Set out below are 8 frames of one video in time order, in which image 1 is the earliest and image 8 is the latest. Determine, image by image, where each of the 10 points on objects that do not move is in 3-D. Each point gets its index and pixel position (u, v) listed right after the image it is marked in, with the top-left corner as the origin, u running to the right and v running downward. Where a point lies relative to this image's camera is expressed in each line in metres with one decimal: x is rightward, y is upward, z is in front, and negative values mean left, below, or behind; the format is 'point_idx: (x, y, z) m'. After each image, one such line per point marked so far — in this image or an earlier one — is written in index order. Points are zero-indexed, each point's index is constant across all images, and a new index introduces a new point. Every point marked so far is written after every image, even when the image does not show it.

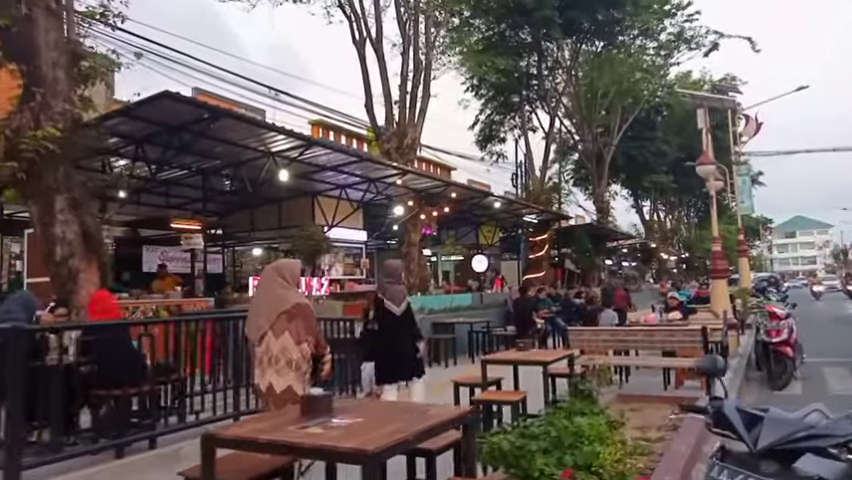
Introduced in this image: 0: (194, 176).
0: (-5.3, +1.4, +13.9) m
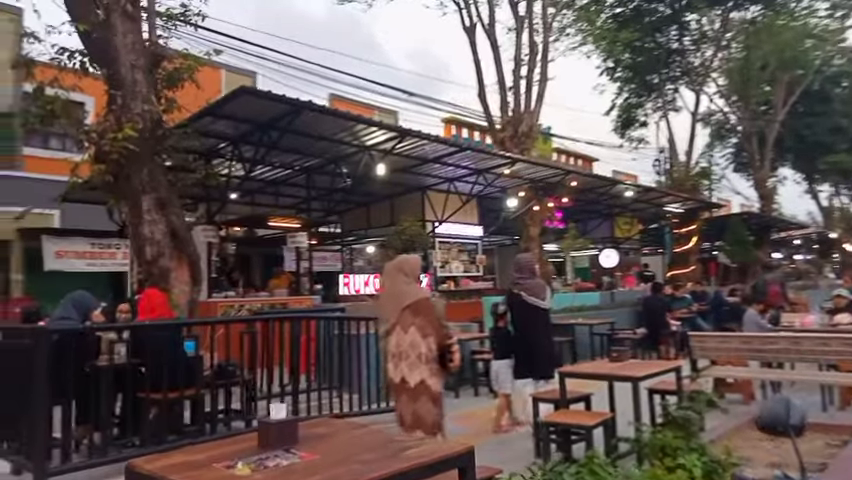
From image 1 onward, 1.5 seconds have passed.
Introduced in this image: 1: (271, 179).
0: (-2.9, +1.5, +13.9) m
1: (-3.5, +1.4, +13.9) m
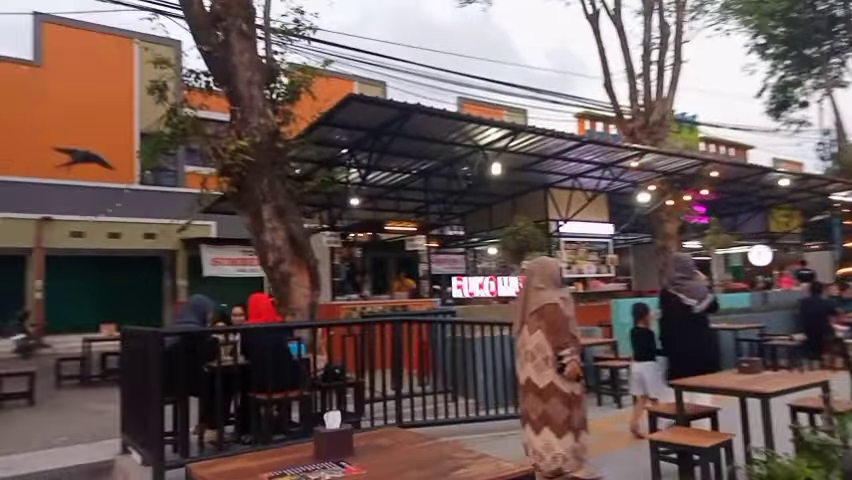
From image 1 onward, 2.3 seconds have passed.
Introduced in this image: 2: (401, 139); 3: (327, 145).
0: (-0.2, +1.4, +14.0) m
1: (-0.8, +1.3, +14.1) m
2: (-0.5, +1.9, +11.3) m
3: (-1.9, +1.8, +11.4) m
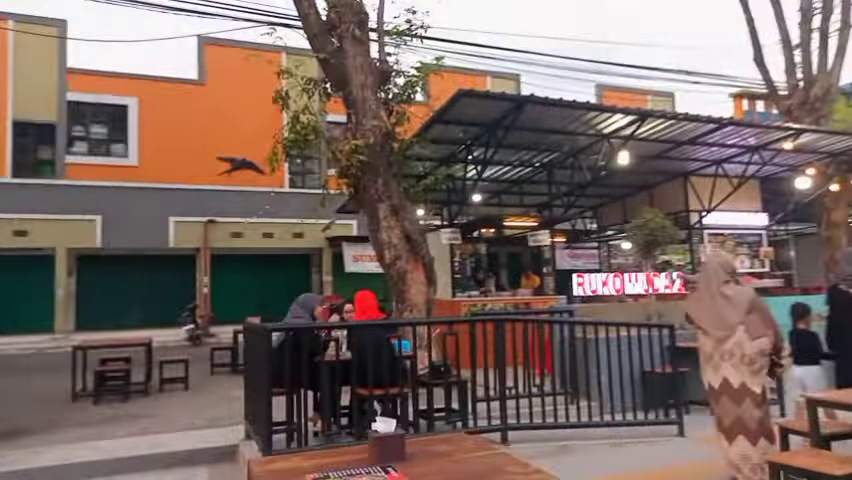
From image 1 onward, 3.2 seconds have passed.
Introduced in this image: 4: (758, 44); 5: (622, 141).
0: (+2.5, +1.5, +13.6) m
1: (+2.0, +1.4, +13.9) m
2: (+1.6, +2.0, +11.1) m
3: (+0.3, +1.8, +11.5) m
4: (+8.4, +5.0, +15.5) m
5: (+3.6, +1.9, +11.5) m
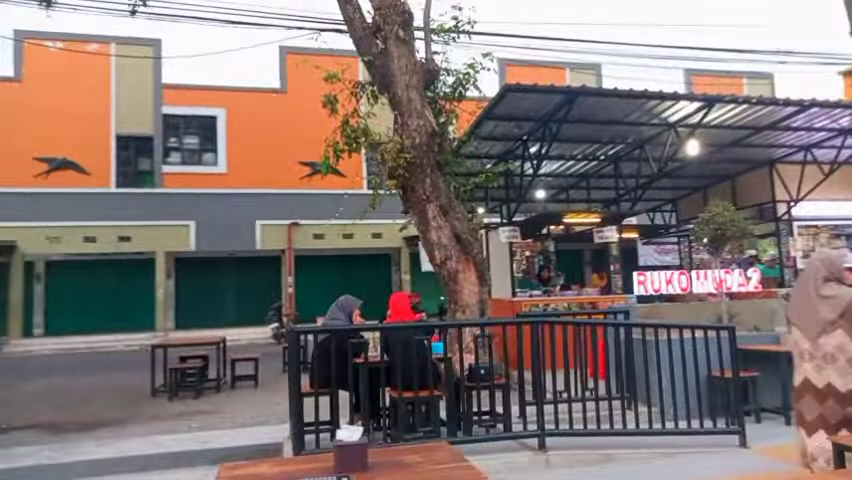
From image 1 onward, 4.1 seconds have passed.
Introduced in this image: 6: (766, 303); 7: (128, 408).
0: (+3.8, +1.6, +13.0) m
1: (+3.3, +1.5, +13.4) m
2: (+2.6, +2.0, +10.6) m
3: (+1.3, +1.8, +11.2) m
4: (+9.8, +5.2, +14.1) m
5: (+4.6, +1.9, +10.8) m
6: (+5.2, -1.0, +9.4) m
7: (-4.9, -2.8, +10.1) m
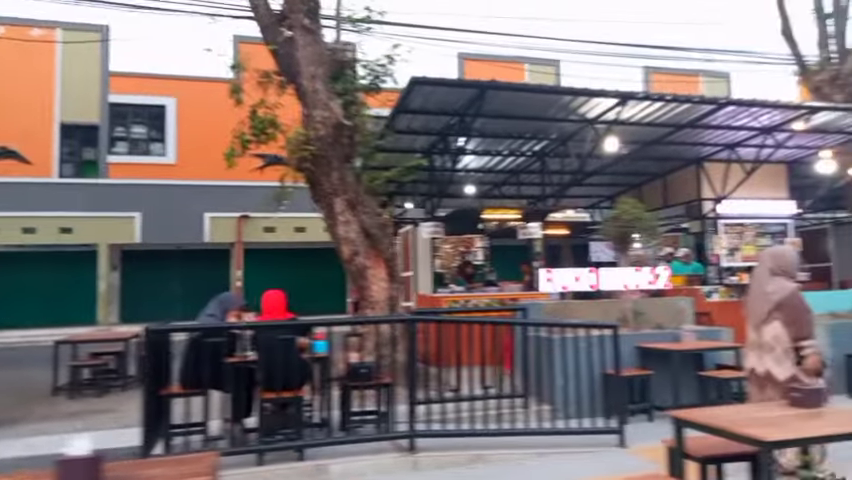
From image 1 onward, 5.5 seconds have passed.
0: (+2.3, +1.6, +13.0) m
1: (+1.7, +1.5, +13.3) m
2: (+1.1, +2.1, +10.5) m
3: (-0.1, +1.9, +11.1) m
4: (+8.3, +5.2, +14.2) m
5: (+3.1, +2.0, +10.7) m
6: (+3.8, -0.9, +9.4) m
7: (-6.4, -2.6, +9.7) m
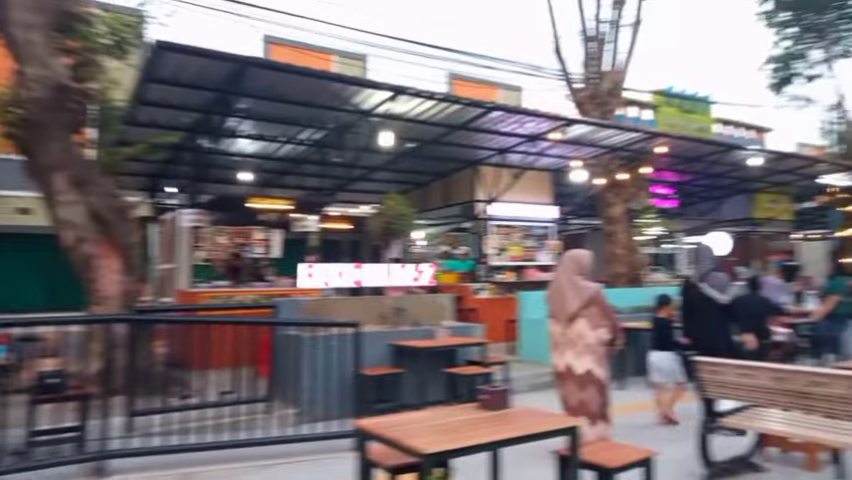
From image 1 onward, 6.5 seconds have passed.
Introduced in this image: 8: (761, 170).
0: (-2.3, +1.8, +12.4) m
1: (-2.9, +1.7, +12.5) m
2: (-2.7, +2.2, +9.7) m
3: (-4.0, +2.1, +9.9) m
4: (+3.2, +5.1, +15.4) m
5: (-0.8, +2.1, +10.5) m
6: (+0.1, -0.9, +9.4) m
7: (-9.7, -2.2, +6.8) m
8: (+9.3, +2.0, +16.9) m
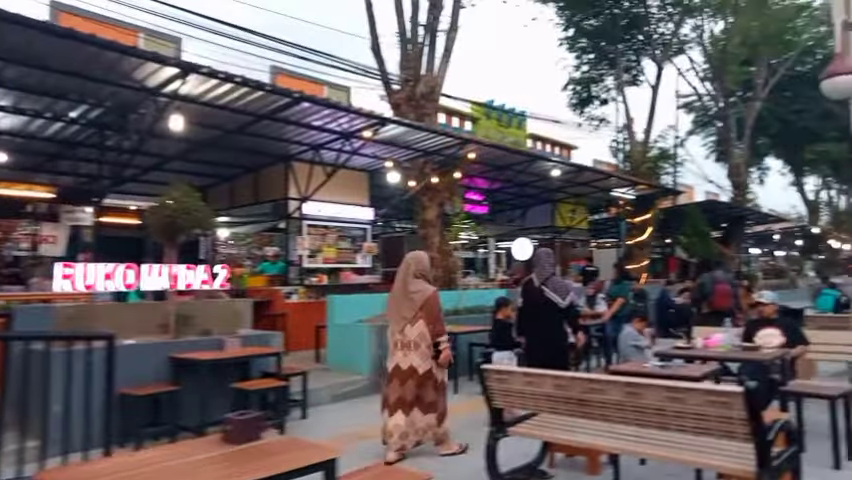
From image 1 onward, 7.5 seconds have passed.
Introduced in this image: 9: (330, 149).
0: (-5.8, +1.8, +10.7) m
1: (-6.4, +1.8, +10.7) m
2: (-5.4, +2.3, +8.0) m
3: (-6.8, +2.2, +7.8) m
4: (-1.2, +5.1, +15.1) m
5: (-3.8, +2.1, +9.3) m
6: (-2.7, -0.9, +8.5) m
7: (-11.5, -2.0, +3.2) m
8: (+4.1, +1.8, +18.2) m
9: (-2.0, +1.9, +13.1) m
